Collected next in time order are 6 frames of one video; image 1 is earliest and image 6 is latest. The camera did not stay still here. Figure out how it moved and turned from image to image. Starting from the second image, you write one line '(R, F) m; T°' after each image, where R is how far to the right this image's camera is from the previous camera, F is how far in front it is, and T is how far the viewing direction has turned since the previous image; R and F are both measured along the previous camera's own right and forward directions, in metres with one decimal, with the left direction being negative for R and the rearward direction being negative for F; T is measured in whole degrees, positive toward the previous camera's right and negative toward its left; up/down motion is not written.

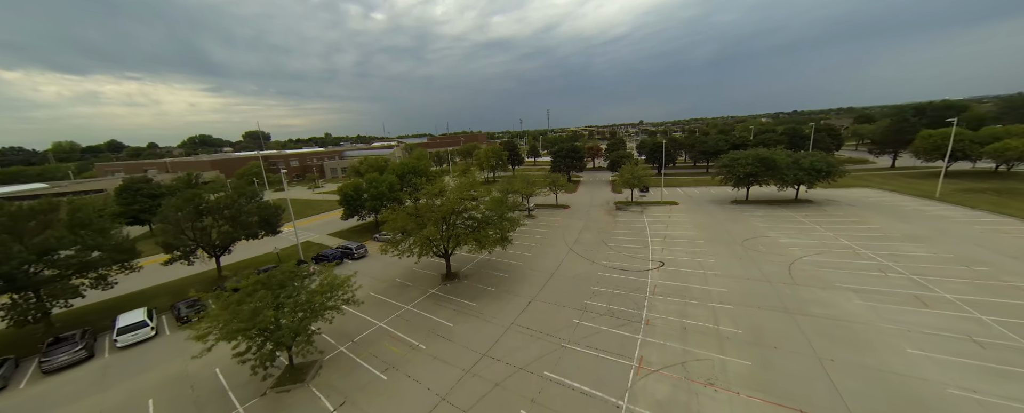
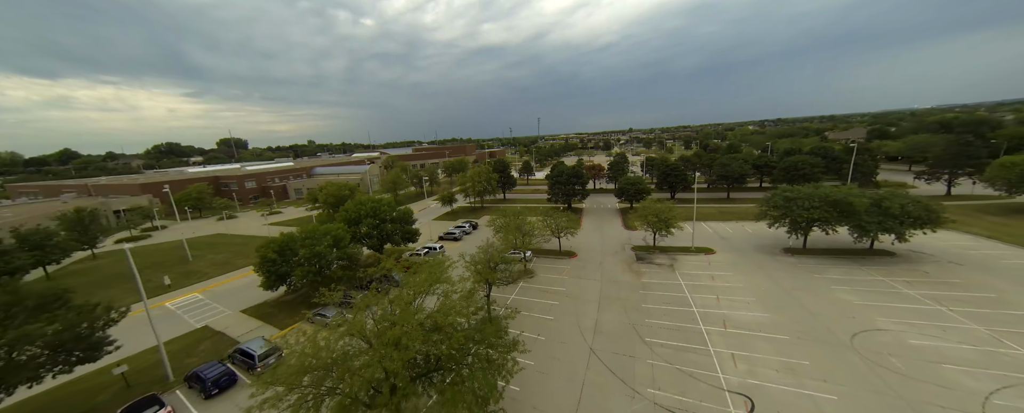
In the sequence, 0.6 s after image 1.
(0.0, +6.4) m; +2°
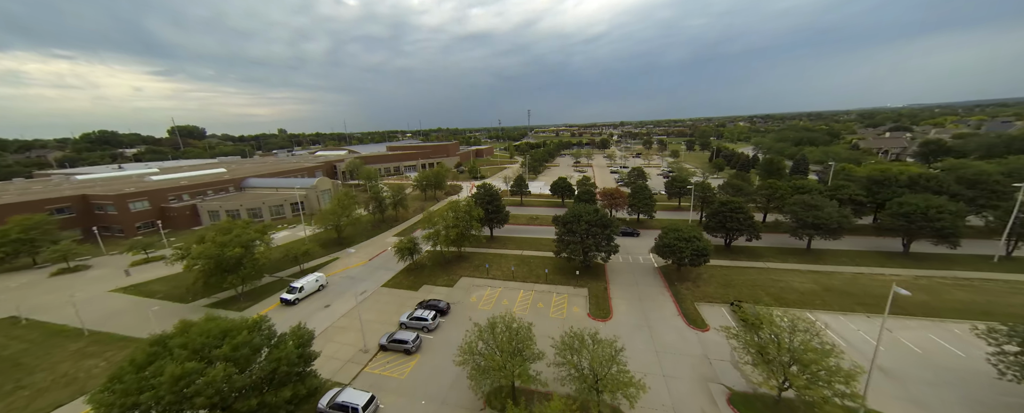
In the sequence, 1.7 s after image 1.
(-0.3, +12.0) m; +2°
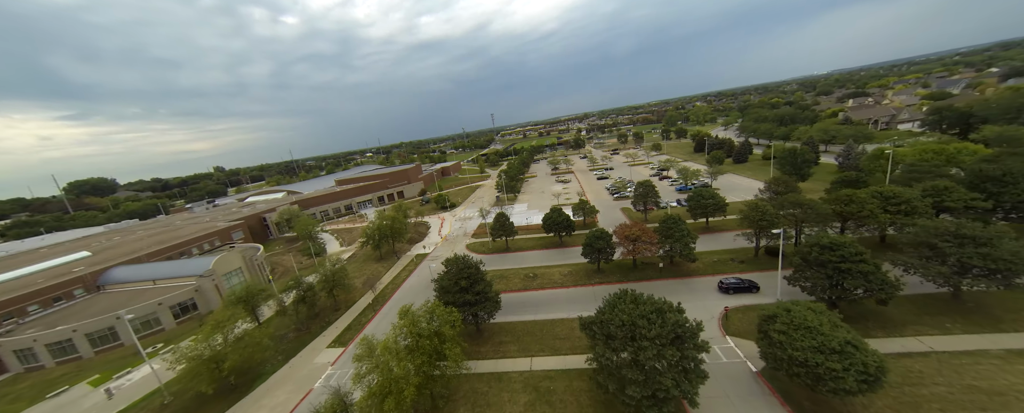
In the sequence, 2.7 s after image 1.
(-0.4, +10.9) m; +5°
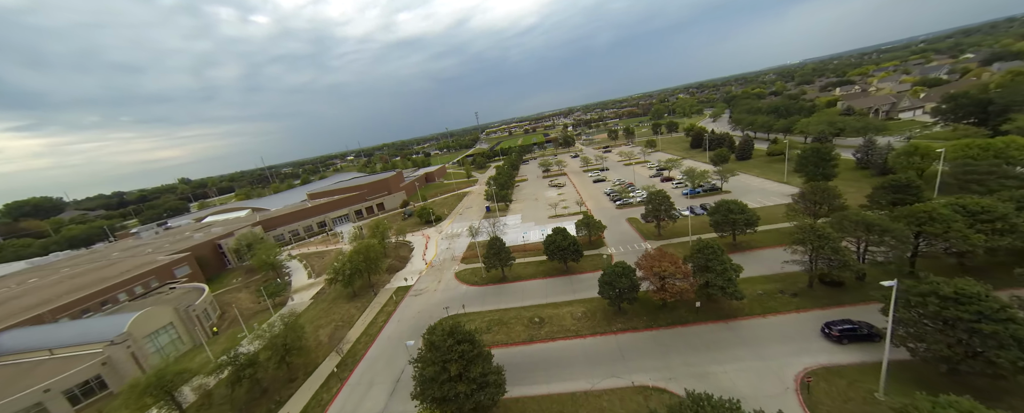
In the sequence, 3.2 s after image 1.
(-0.7, +5.6) m; +2°
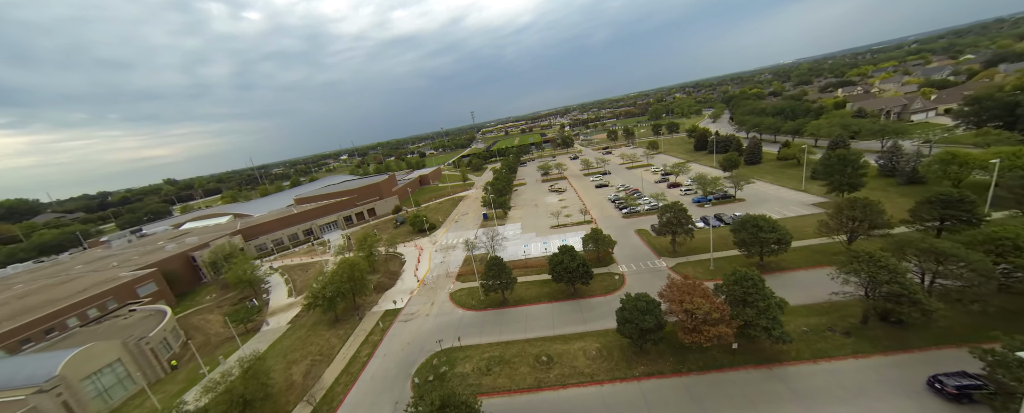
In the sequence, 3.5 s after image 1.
(-0.5, +3.3) m; +1°
